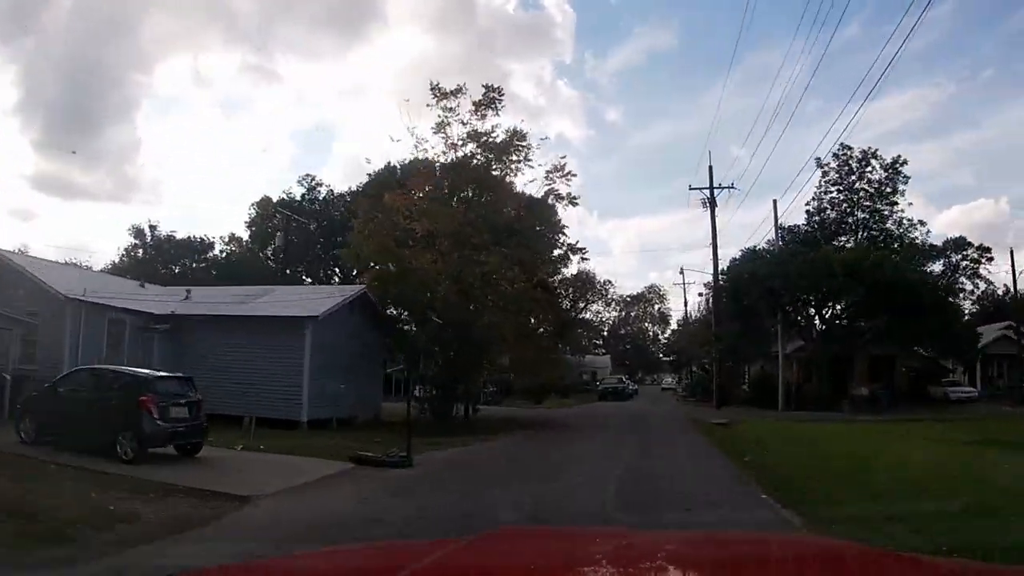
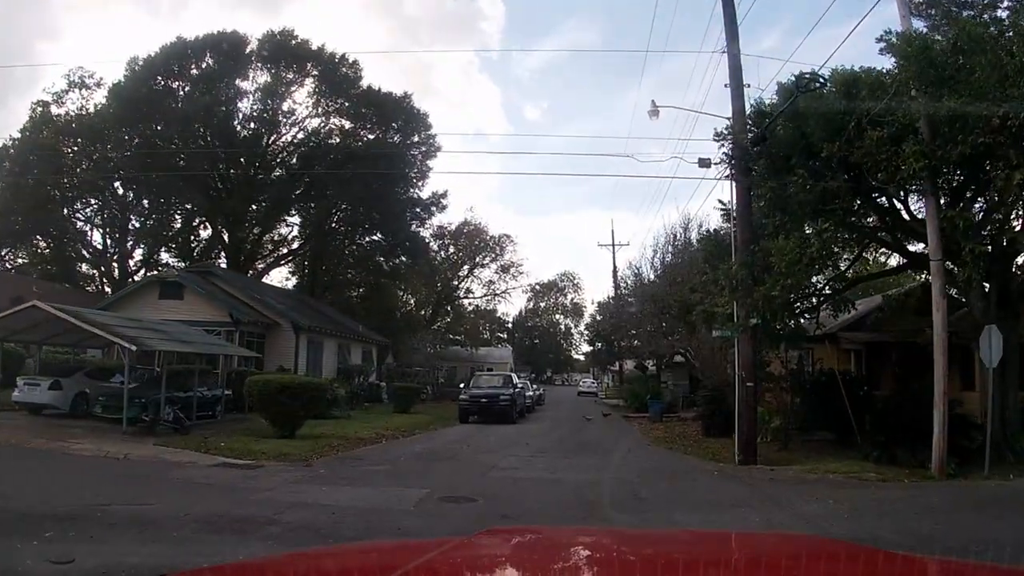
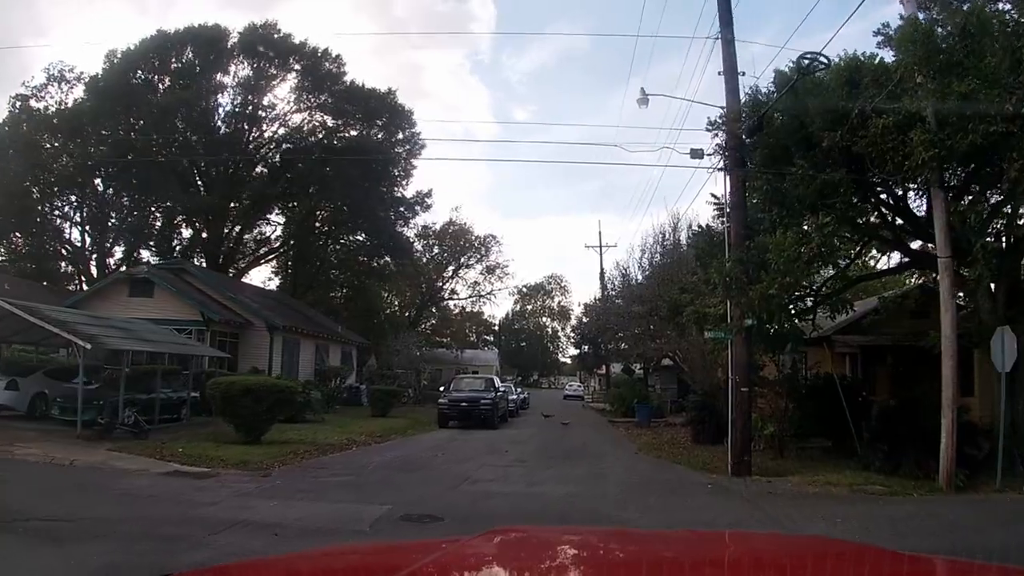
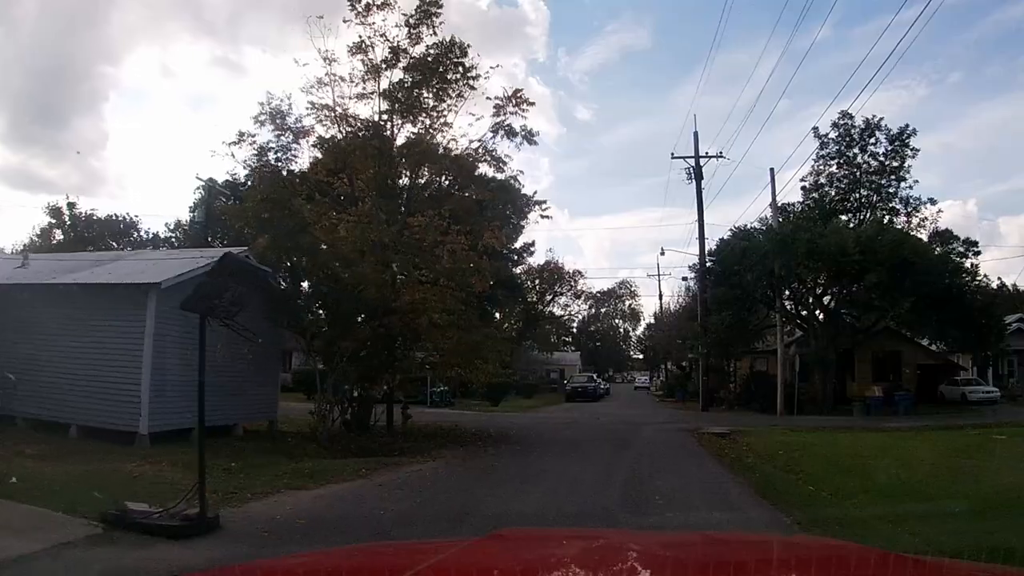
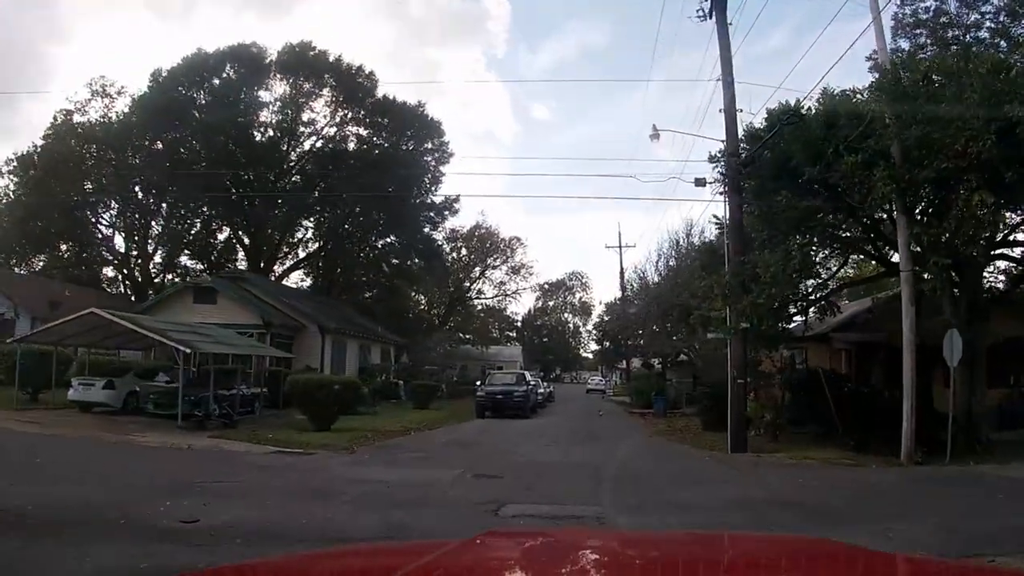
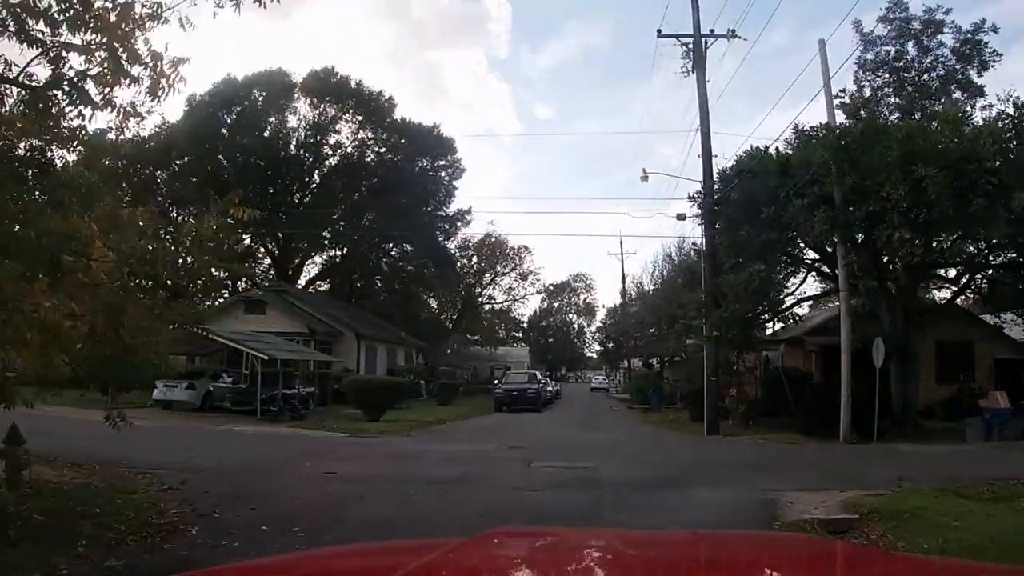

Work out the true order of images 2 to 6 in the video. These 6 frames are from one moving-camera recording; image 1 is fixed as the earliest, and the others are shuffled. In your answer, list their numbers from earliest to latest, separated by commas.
4, 6, 5, 2, 3
